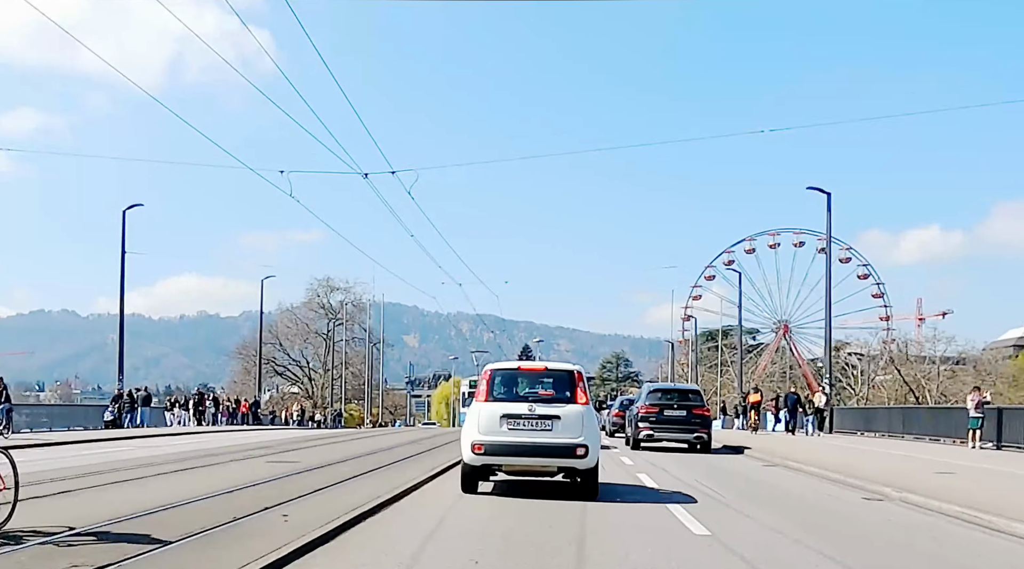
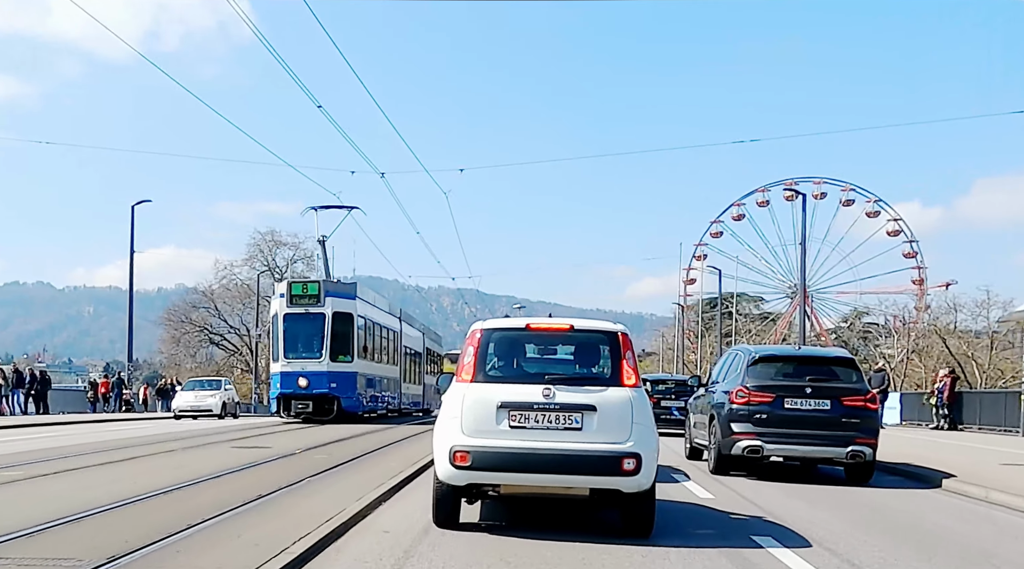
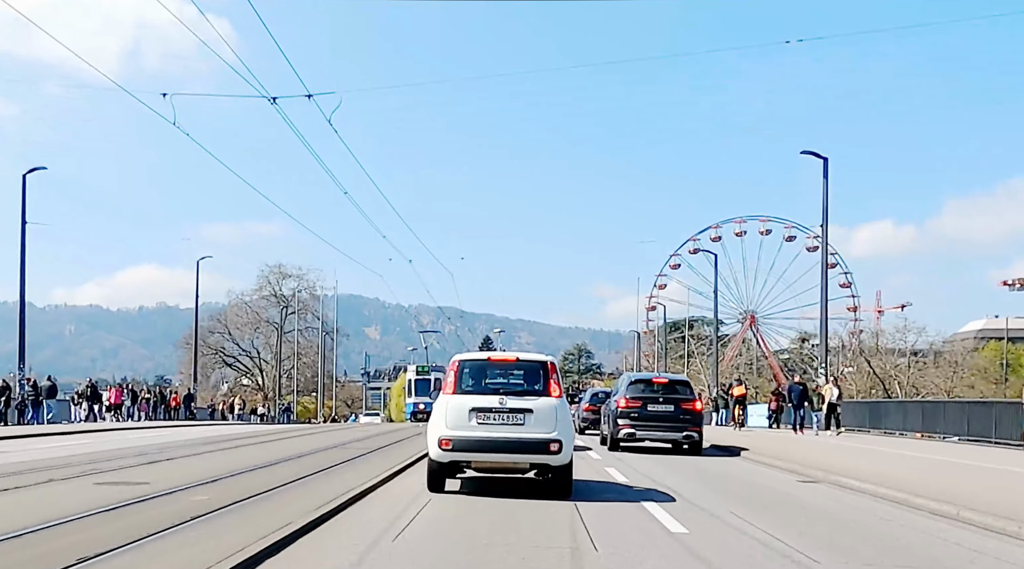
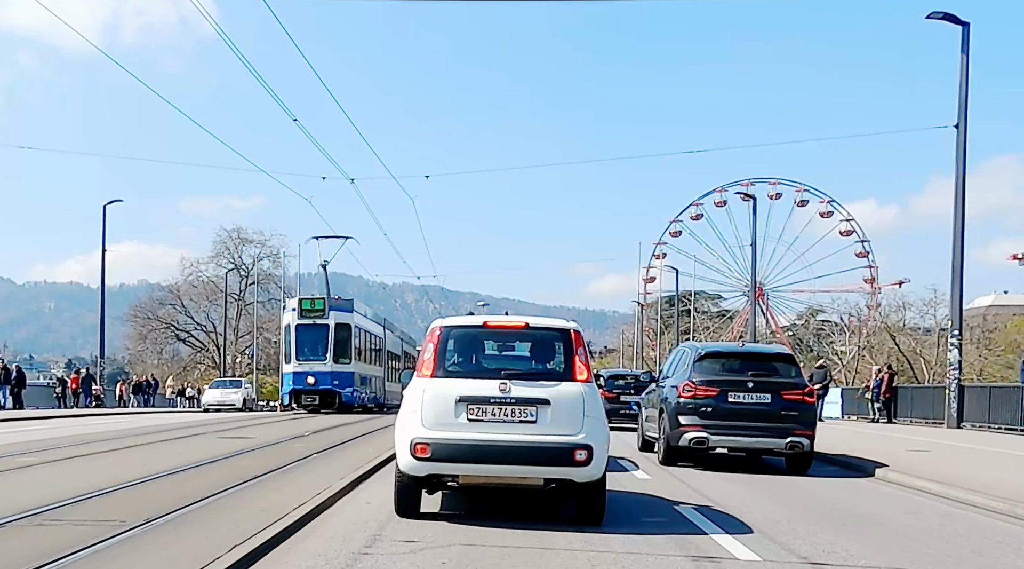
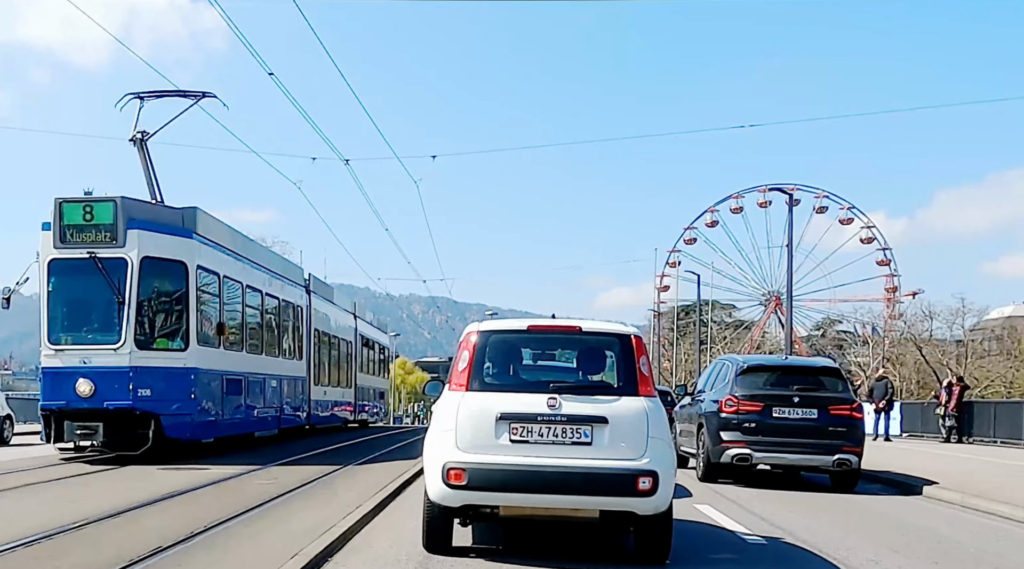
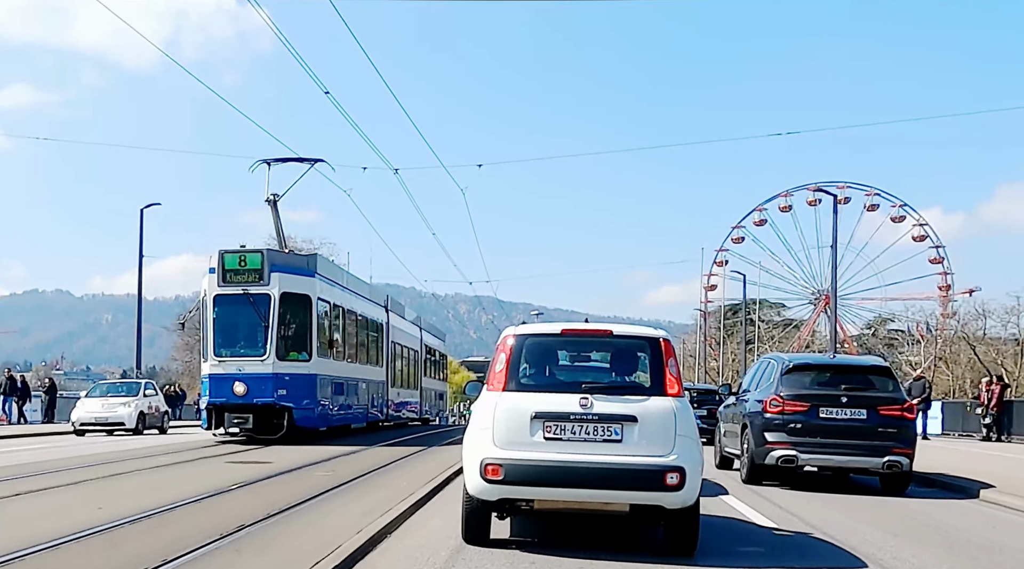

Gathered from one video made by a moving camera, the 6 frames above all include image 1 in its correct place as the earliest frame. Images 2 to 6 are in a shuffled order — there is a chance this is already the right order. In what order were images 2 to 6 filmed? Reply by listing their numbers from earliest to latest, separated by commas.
3, 4, 2, 6, 5
